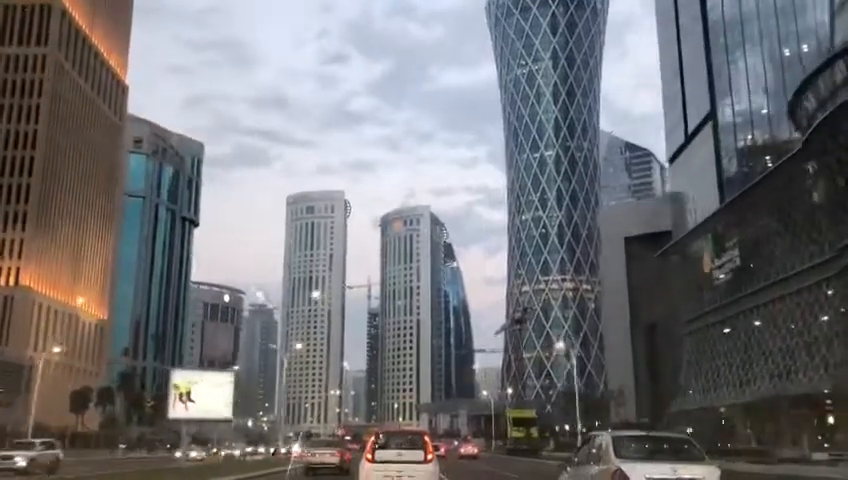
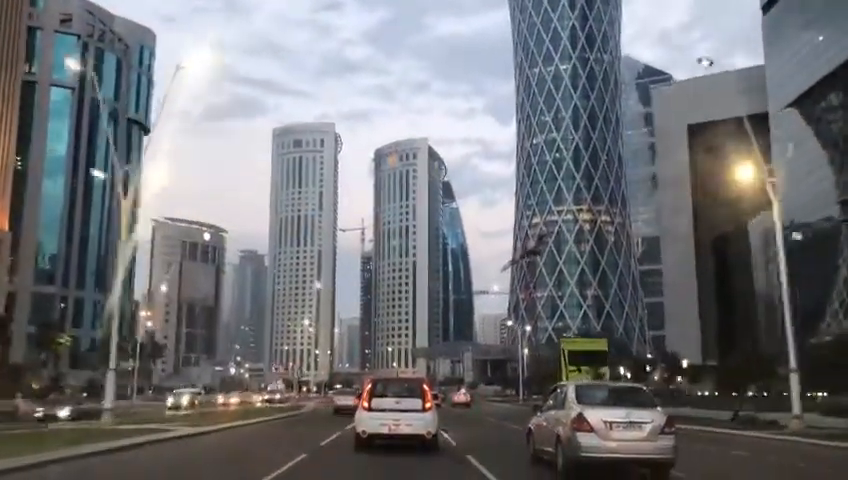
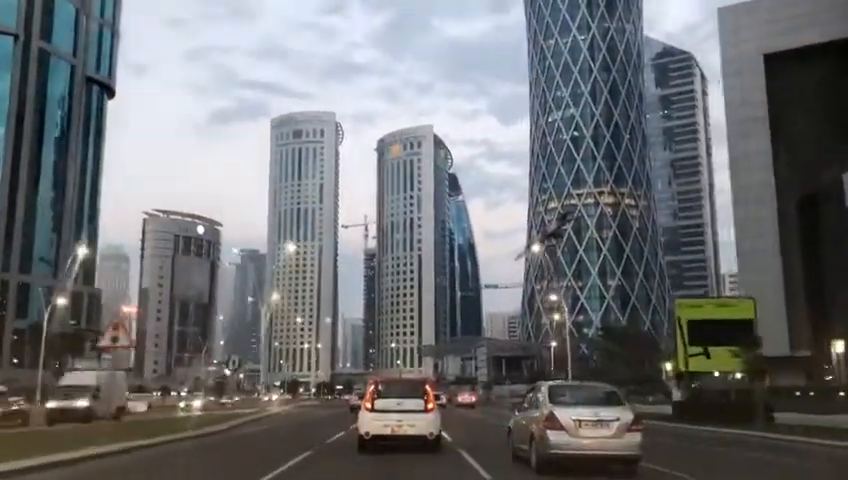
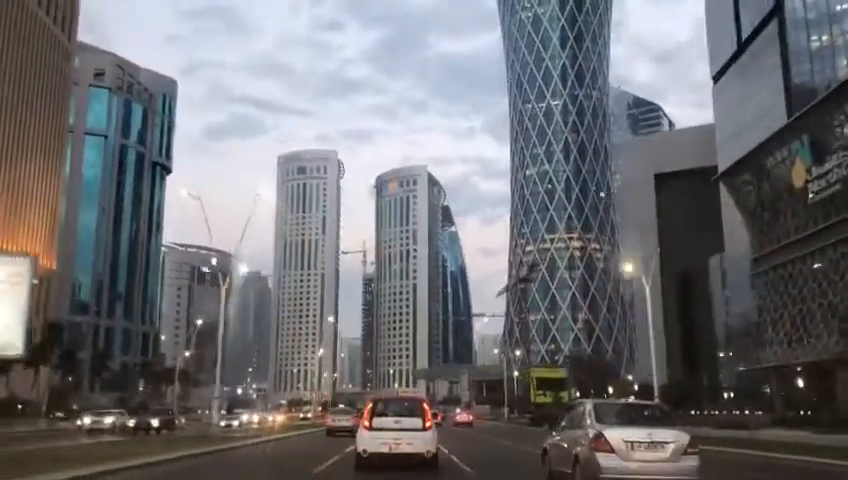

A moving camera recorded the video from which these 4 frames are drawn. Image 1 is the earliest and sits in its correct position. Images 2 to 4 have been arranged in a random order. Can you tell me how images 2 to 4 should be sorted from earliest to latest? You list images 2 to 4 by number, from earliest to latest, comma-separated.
4, 2, 3
